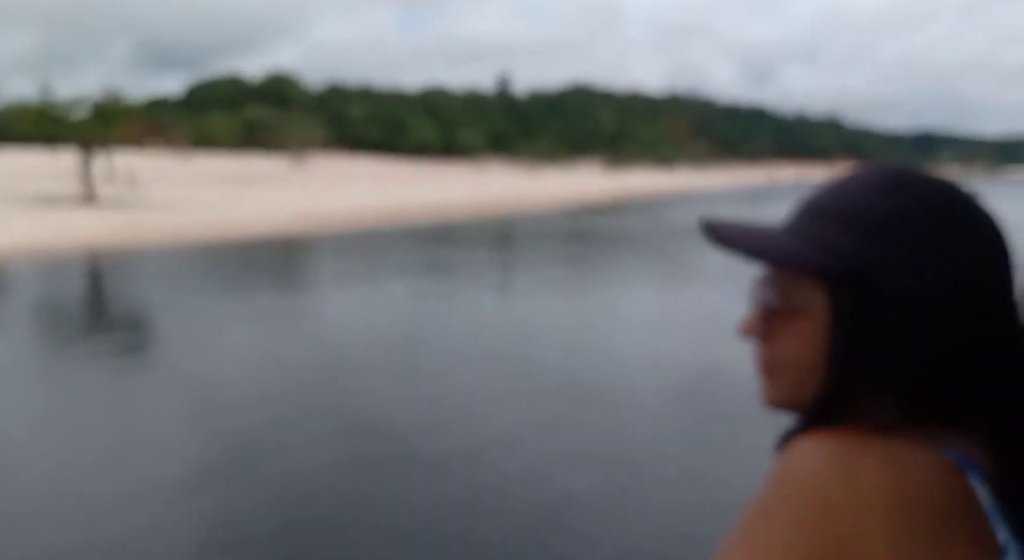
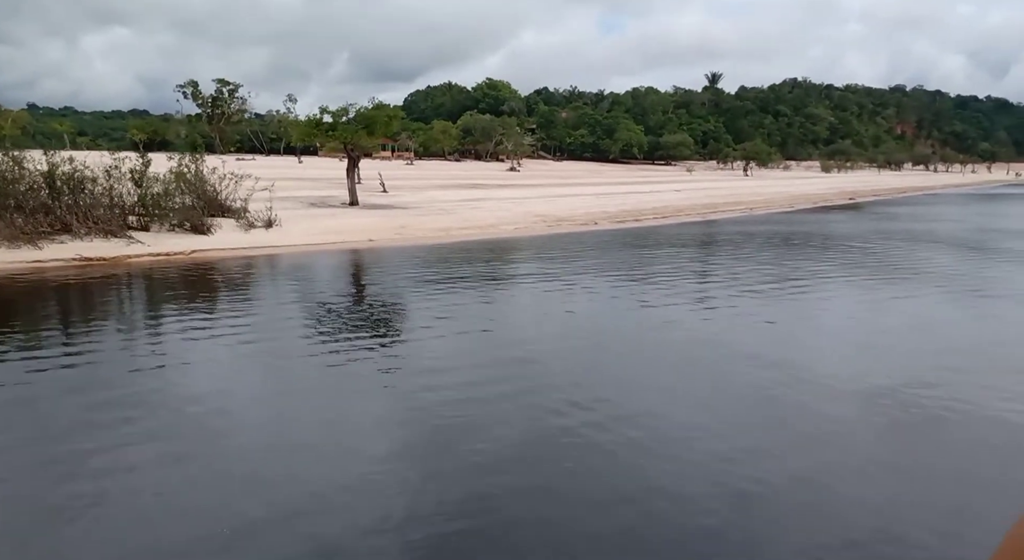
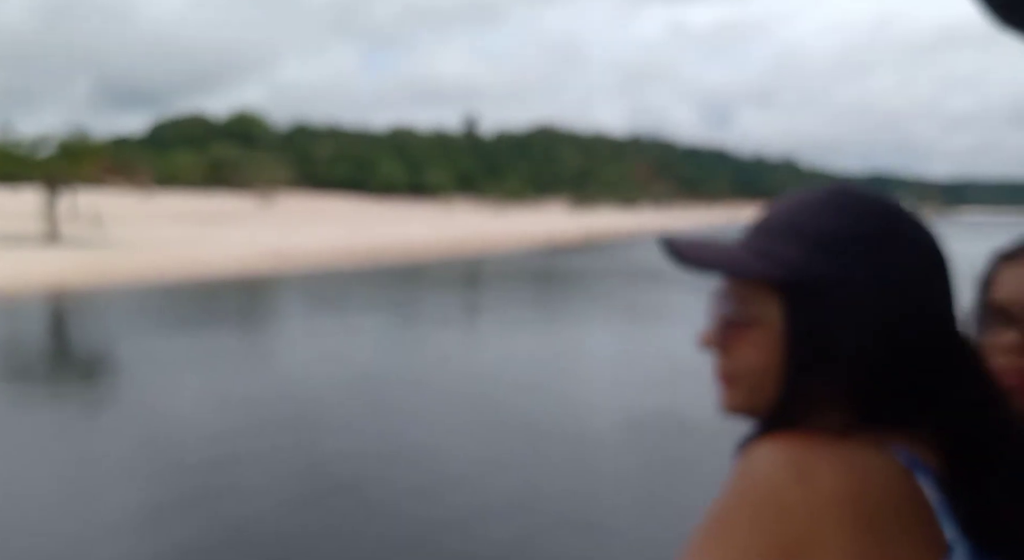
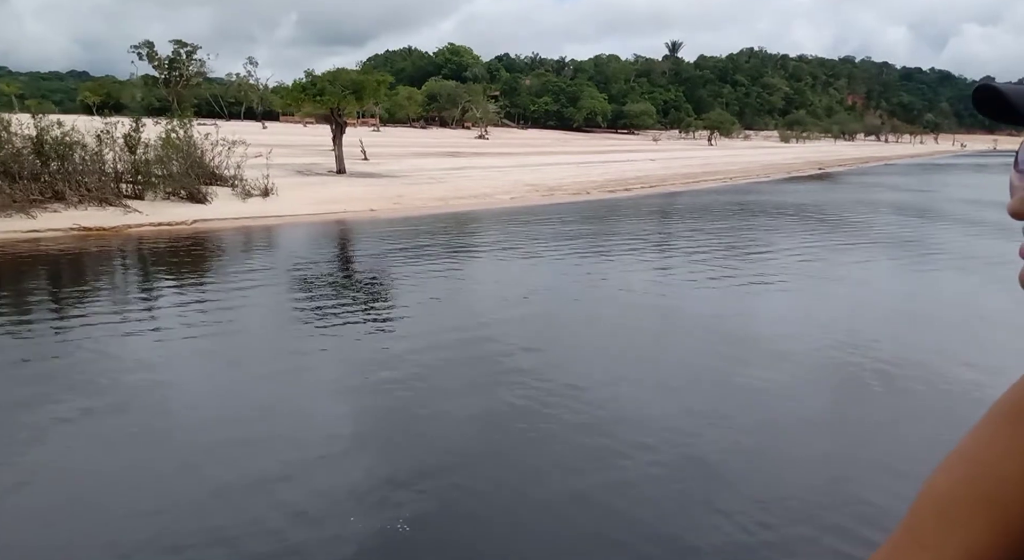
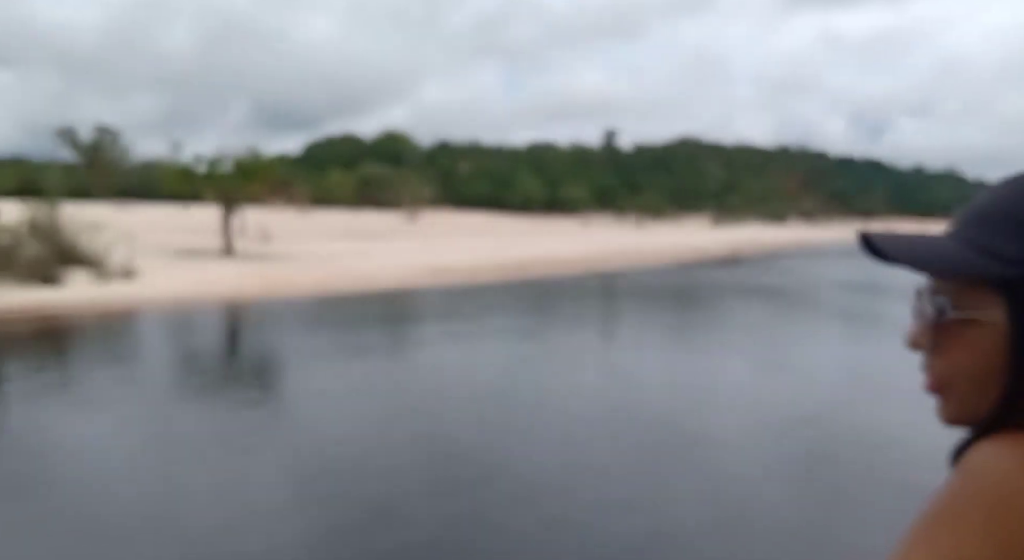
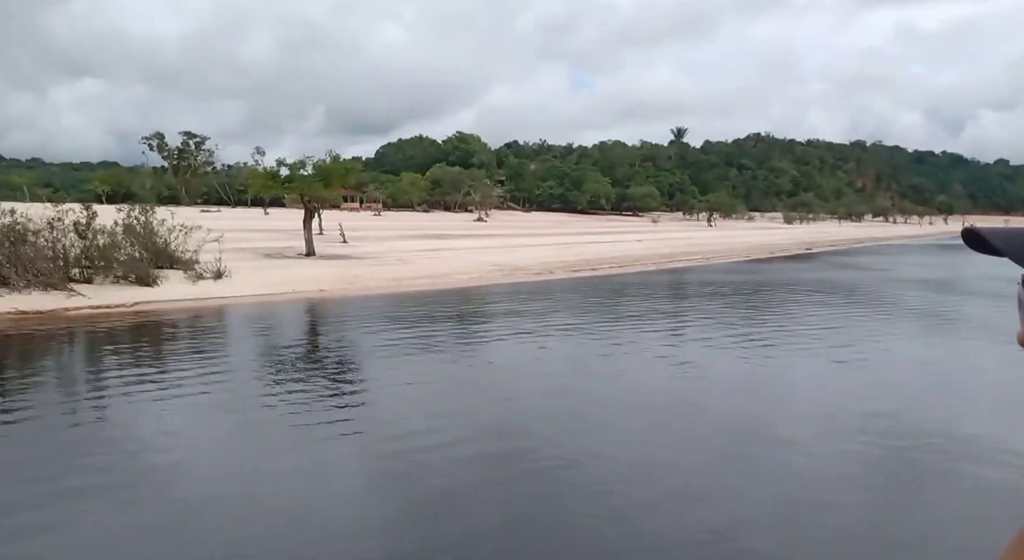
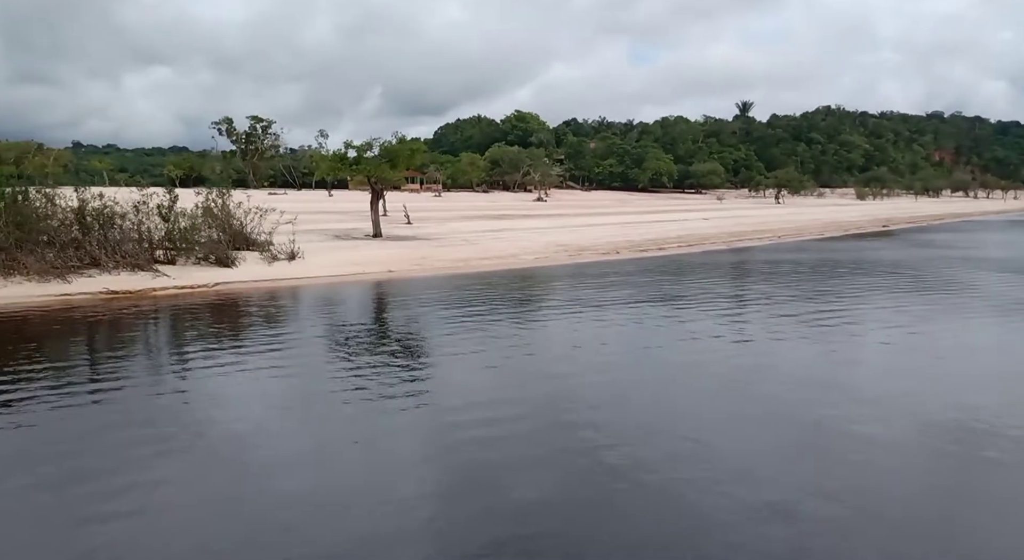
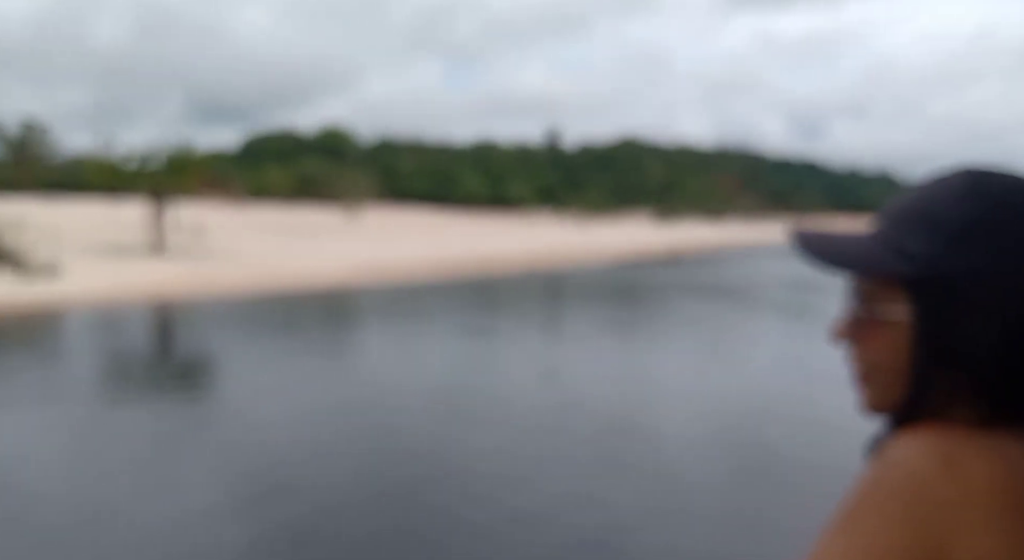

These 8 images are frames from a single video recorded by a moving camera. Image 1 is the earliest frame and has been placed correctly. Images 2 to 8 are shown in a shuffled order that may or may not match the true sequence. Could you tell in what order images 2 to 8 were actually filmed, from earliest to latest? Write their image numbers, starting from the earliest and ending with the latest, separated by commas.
3, 8, 5, 6, 7, 2, 4
